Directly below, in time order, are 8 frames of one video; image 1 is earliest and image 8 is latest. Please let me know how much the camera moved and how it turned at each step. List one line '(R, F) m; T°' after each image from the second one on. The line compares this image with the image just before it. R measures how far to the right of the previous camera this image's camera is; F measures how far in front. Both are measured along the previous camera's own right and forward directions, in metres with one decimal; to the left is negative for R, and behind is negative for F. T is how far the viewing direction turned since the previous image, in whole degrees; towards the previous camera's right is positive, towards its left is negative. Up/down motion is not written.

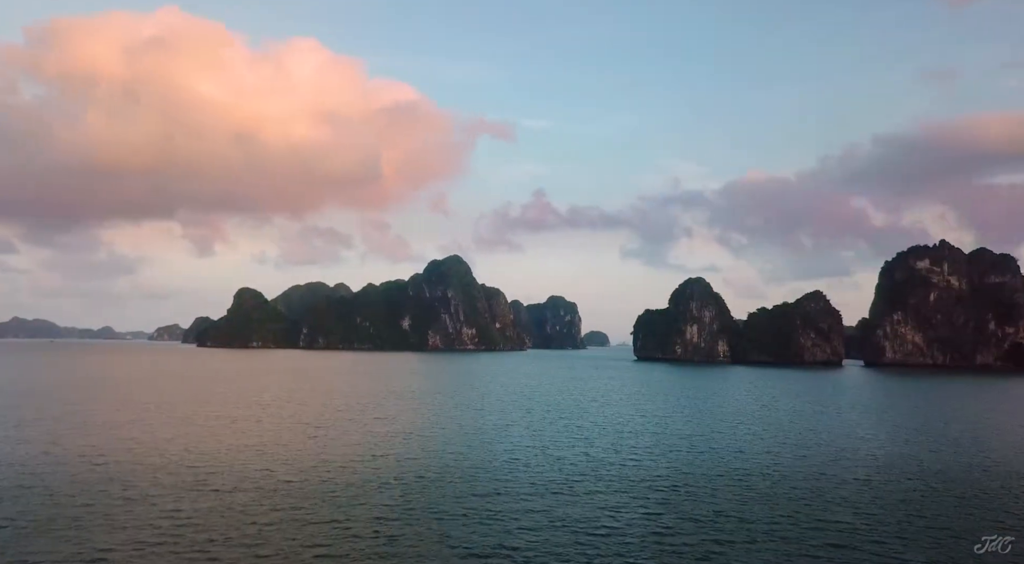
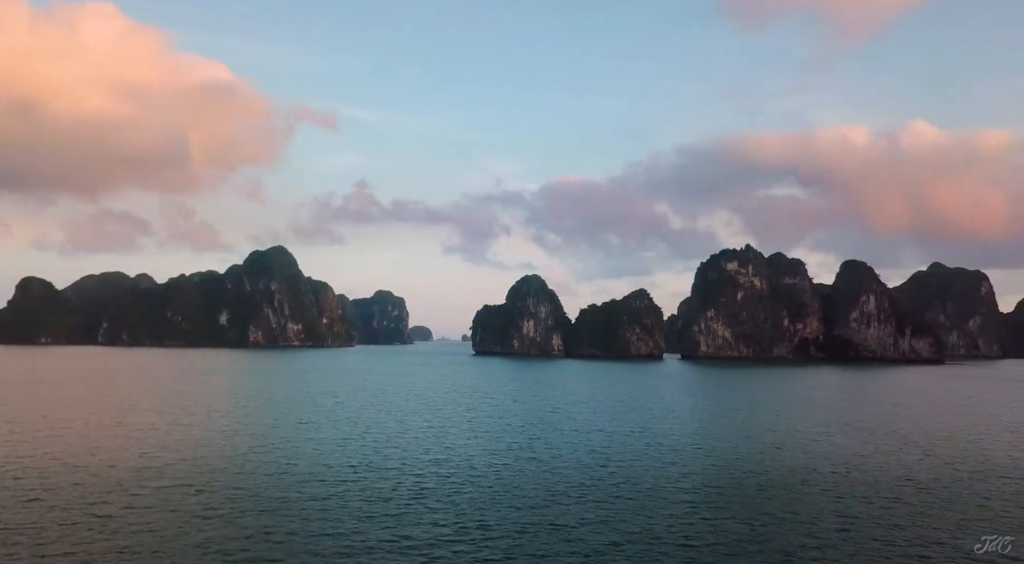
(-7.0, +2.4) m; +14°
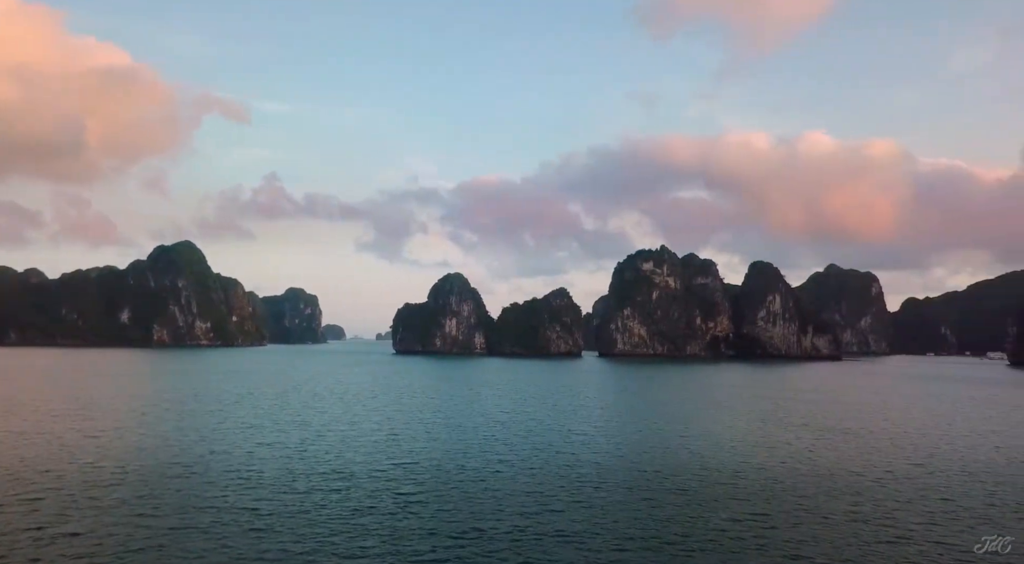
(-2.5, +0.7) m; +7°
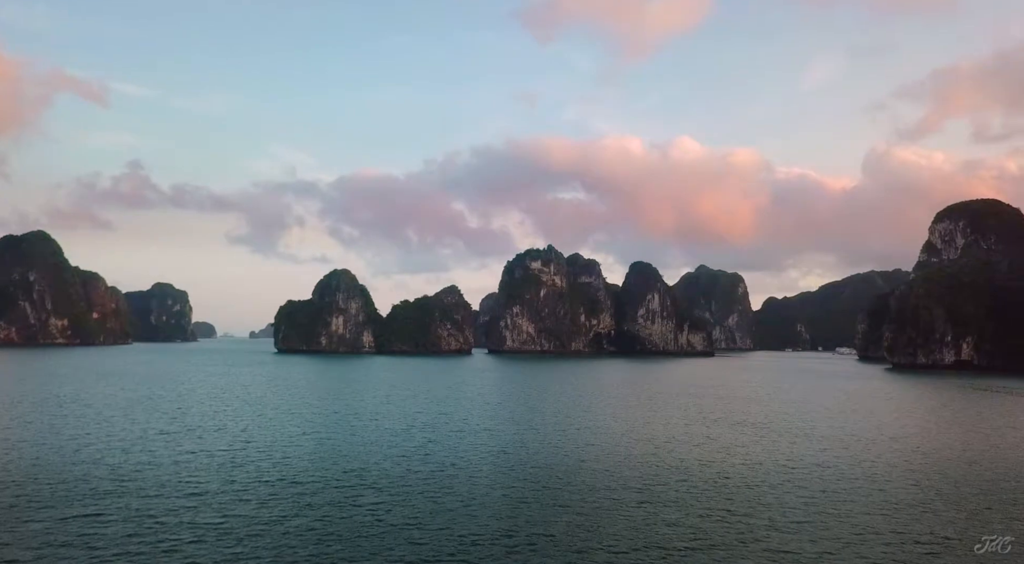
(-3.2, +0.9) m; +9°
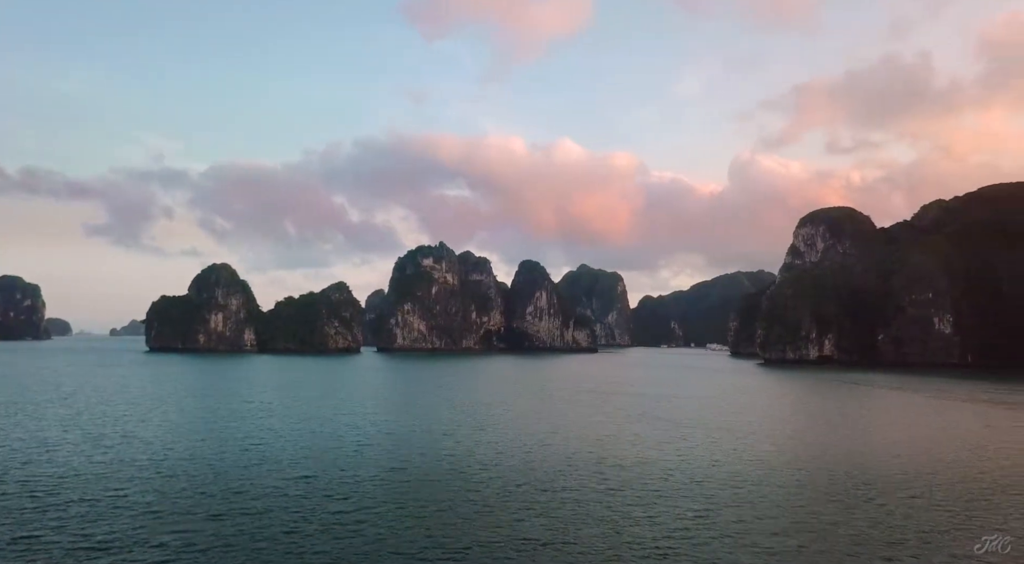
(-3.2, +1.2) m; +9°
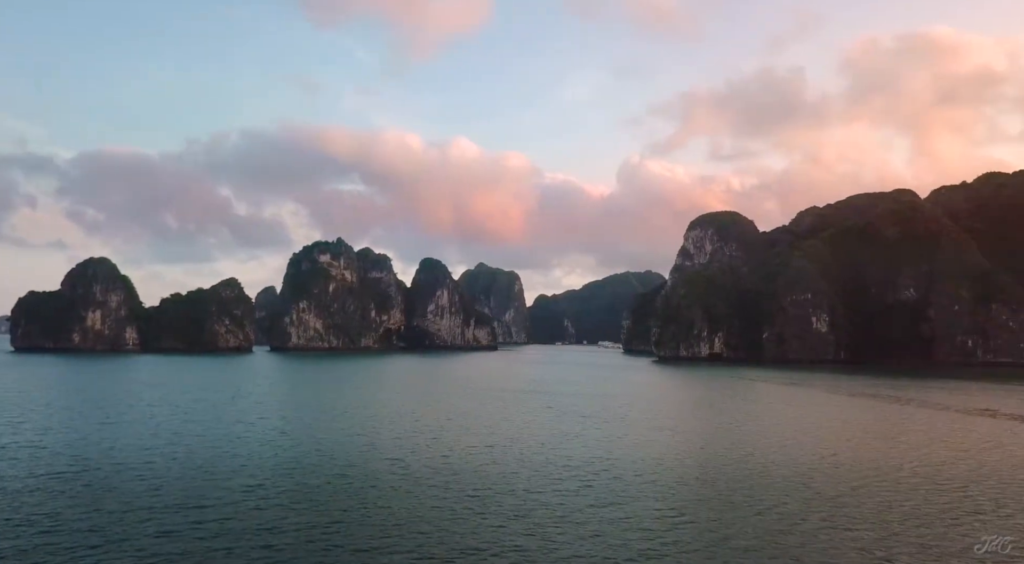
(-2.9, +1.2) m; +8°
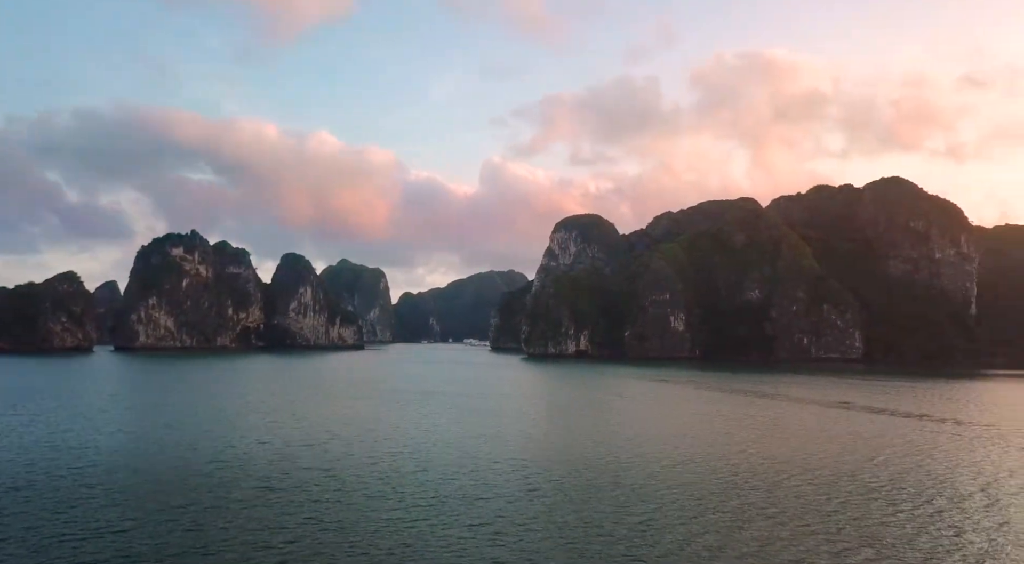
(-3.5, +1.6) m; +11°
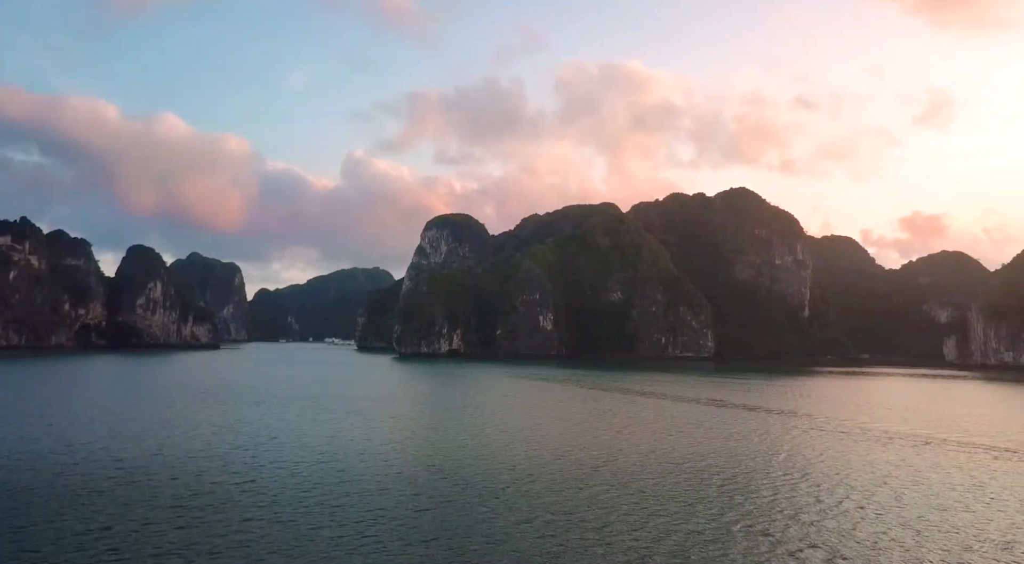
(-3.3, +2.2) m; +11°
